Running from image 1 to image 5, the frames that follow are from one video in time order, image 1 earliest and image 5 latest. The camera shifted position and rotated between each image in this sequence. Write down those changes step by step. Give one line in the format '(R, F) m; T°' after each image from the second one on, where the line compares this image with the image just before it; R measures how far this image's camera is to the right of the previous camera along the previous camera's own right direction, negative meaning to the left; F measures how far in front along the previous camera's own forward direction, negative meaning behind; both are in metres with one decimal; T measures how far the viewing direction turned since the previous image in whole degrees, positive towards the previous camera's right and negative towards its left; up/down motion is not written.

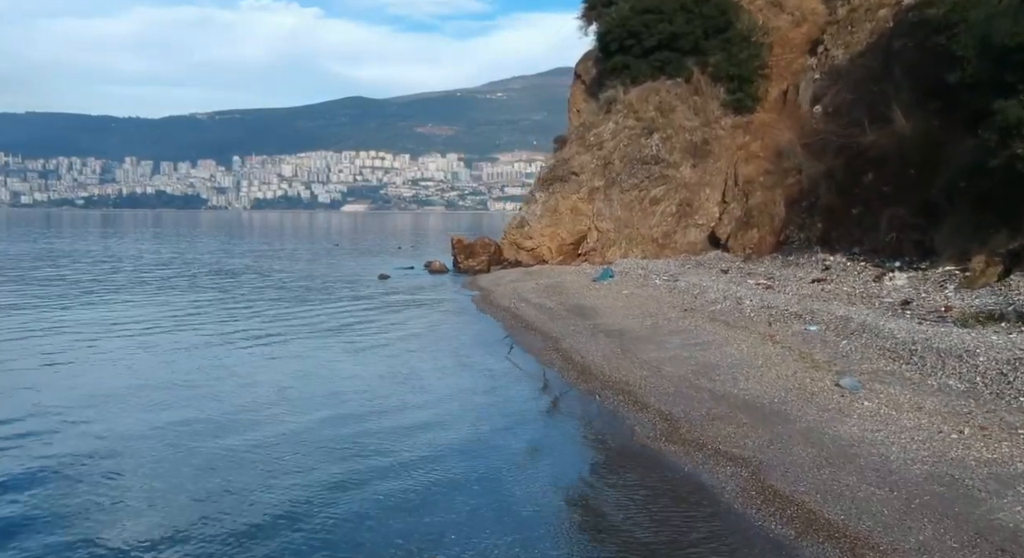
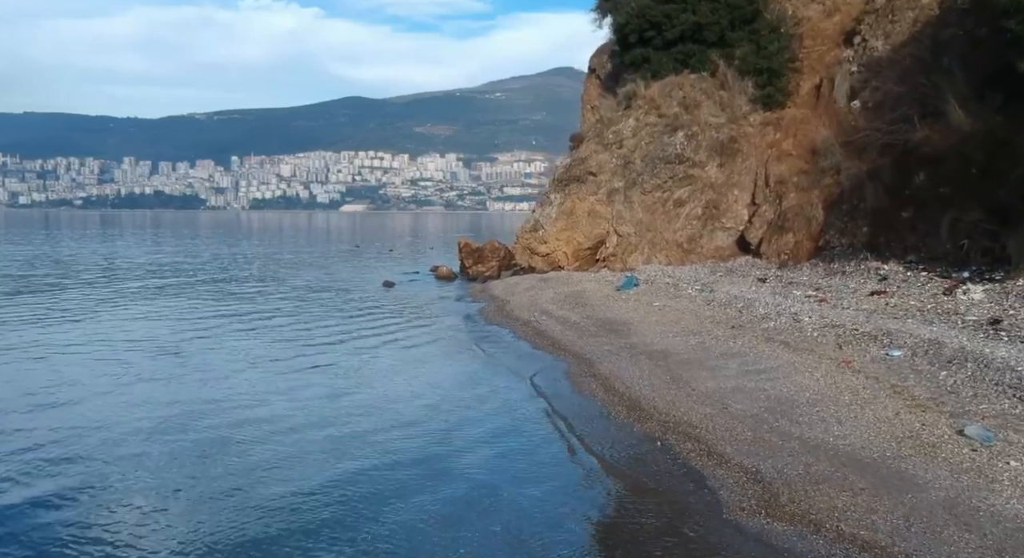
(-0.4, +2.1) m; 0°
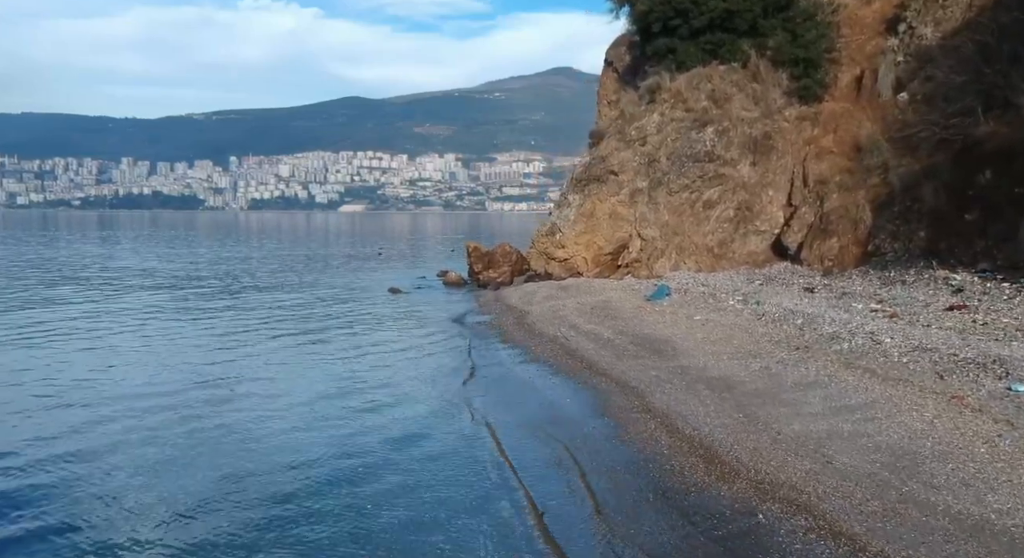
(-0.5, +2.2) m; 0°
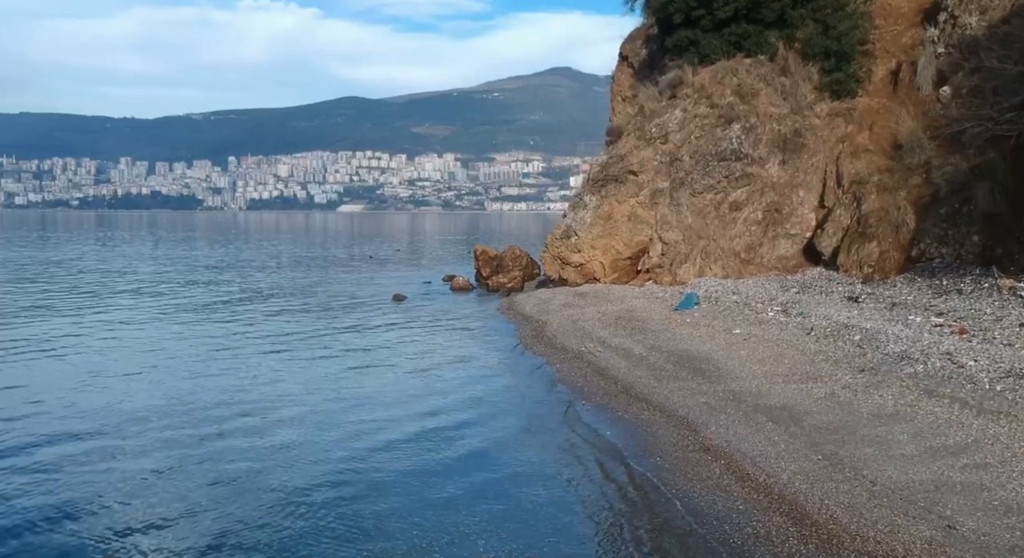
(-0.4, +1.7) m; 0°
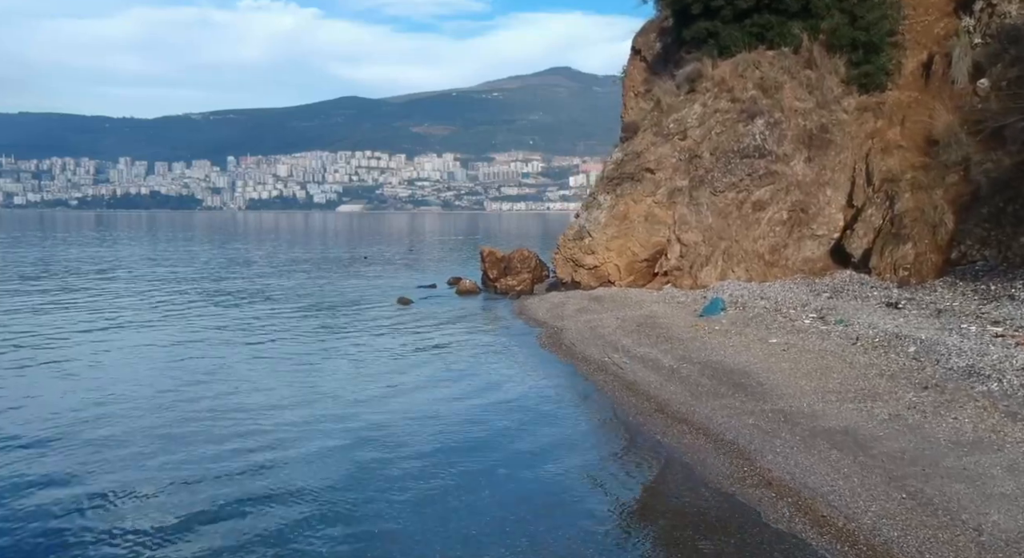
(-0.3, +1.3) m; 0°
